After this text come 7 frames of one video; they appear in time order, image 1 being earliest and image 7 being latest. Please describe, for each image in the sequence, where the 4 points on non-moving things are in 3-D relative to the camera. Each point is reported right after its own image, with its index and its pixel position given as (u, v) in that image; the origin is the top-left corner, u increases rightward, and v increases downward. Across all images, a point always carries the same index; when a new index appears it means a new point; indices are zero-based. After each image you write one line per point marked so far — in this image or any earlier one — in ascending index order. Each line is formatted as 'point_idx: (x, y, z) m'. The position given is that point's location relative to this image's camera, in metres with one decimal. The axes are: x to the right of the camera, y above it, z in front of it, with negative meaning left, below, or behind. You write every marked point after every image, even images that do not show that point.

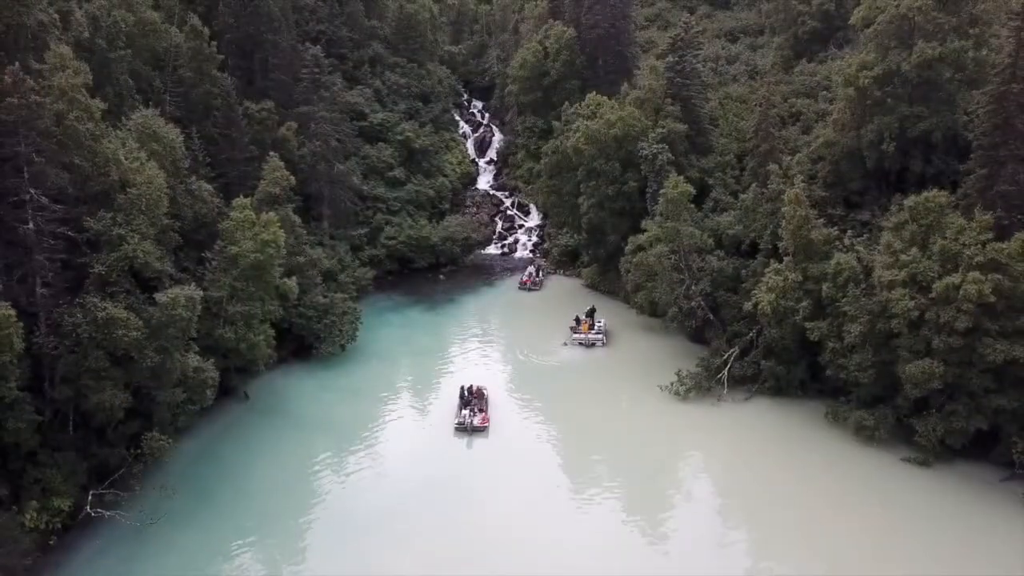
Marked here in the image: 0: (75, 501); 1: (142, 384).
0: (-10.9, -5.4, +18.5) m
1: (-9.5, -2.5, +19.2) m
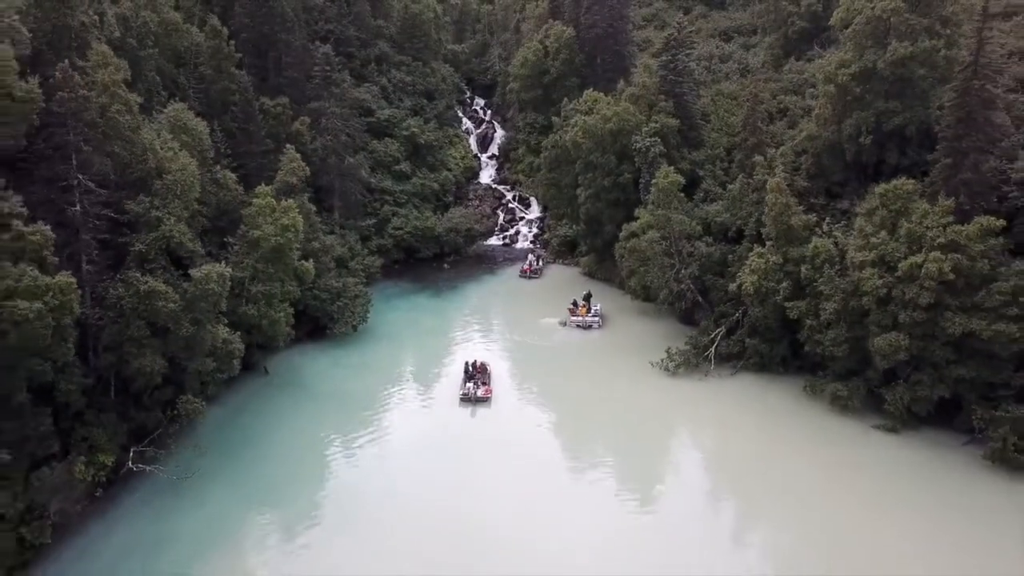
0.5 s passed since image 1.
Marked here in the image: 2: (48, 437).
0: (-10.9, -4.7, +20.4) m
1: (-9.5, -1.9, +21.1) m
2: (-11.3, -3.6, +18.0) m
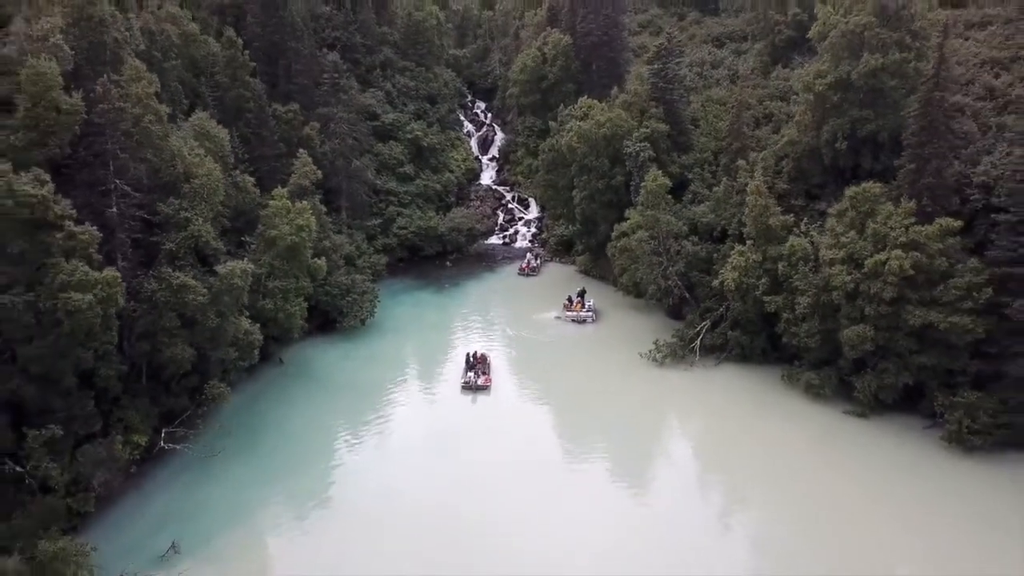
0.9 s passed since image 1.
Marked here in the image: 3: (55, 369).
0: (-10.9, -4.6, +22.4) m
1: (-9.6, -1.7, +23.1) m
2: (-11.3, -3.5, +20.0) m
3: (-11.5, -2.0, +18.7) m
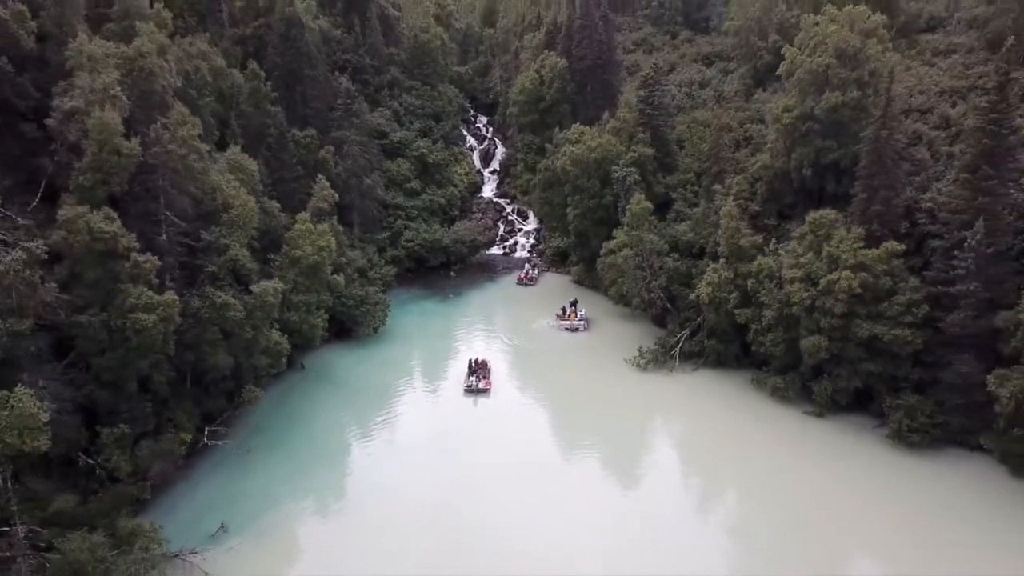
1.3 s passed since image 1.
0: (-11.1, -5.2, +25.8) m
1: (-9.7, -2.3, +26.4) m
2: (-11.5, -4.1, +23.4) m
3: (-11.6, -2.6, +22.1) m
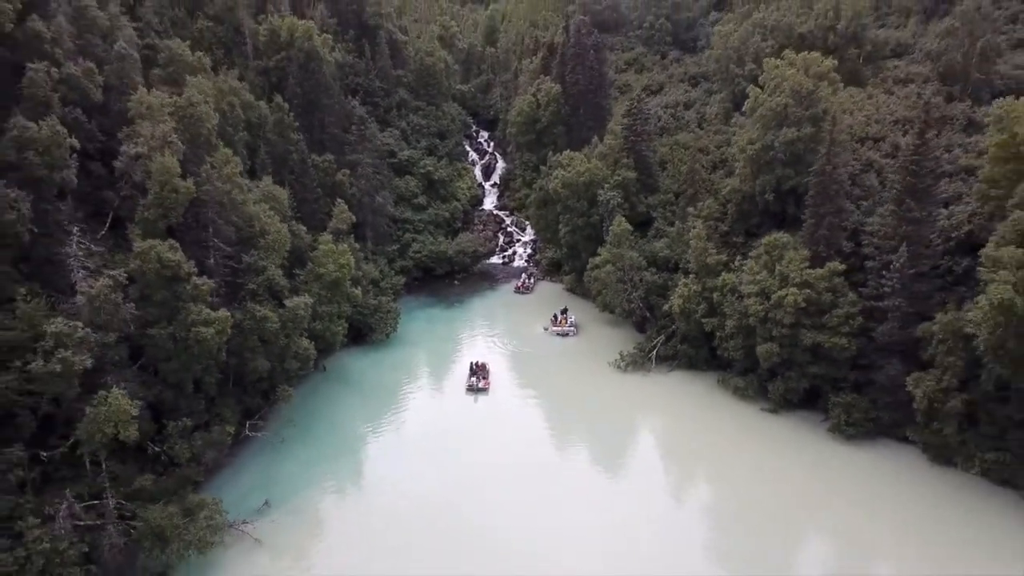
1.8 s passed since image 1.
0: (-11.3, -5.8, +30.5) m
1: (-9.9, -2.9, +31.0) m
2: (-11.7, -4.7, +28.0) m
3: (-11.8, -3.3, +26.7) m
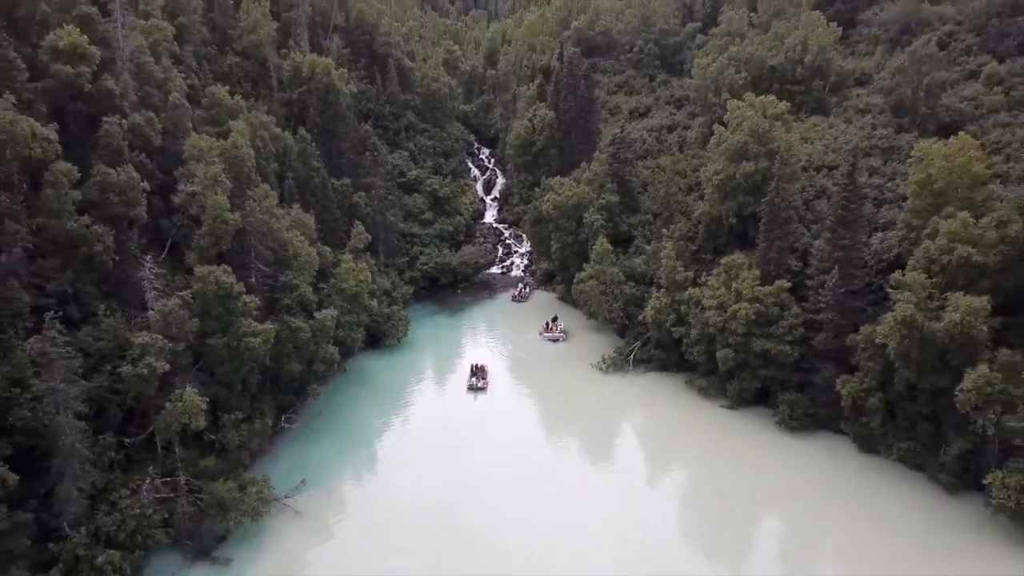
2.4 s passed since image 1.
0: (-11.6, -6.5, +36.1) m
1: (-10.2, -3.6, +36.7) m
2: (-12.0, -5.4, +33.7) m
3: (-12.1, -4.0, +32.3) m
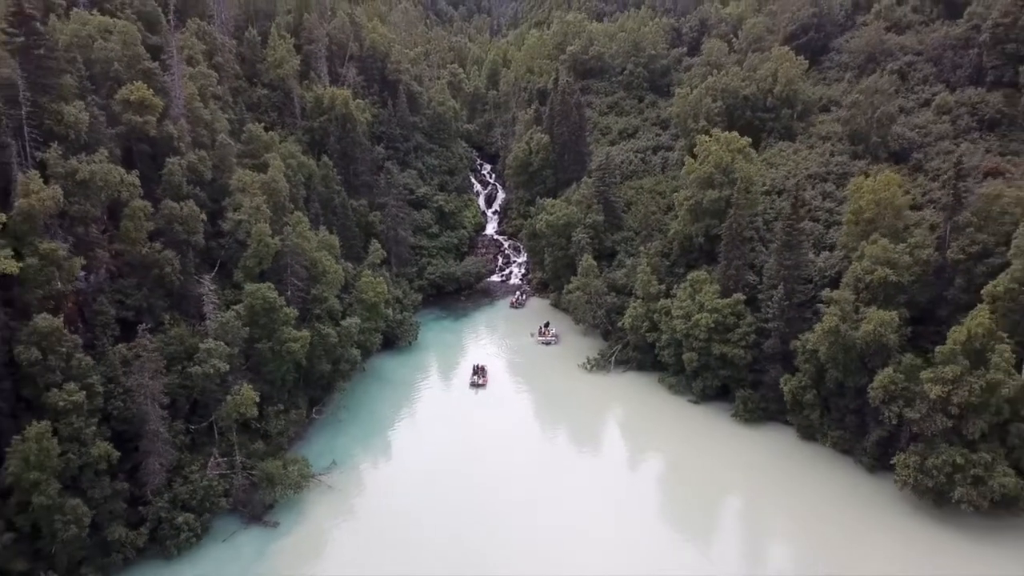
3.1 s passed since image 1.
0: (-11.8, -7.2, +42.7) m
1: (-10.4, -4.3, +43.3) m
2: (-12.2, -6.1, +40.3) m
3: (-12.4, -4.7, +38.9) m
